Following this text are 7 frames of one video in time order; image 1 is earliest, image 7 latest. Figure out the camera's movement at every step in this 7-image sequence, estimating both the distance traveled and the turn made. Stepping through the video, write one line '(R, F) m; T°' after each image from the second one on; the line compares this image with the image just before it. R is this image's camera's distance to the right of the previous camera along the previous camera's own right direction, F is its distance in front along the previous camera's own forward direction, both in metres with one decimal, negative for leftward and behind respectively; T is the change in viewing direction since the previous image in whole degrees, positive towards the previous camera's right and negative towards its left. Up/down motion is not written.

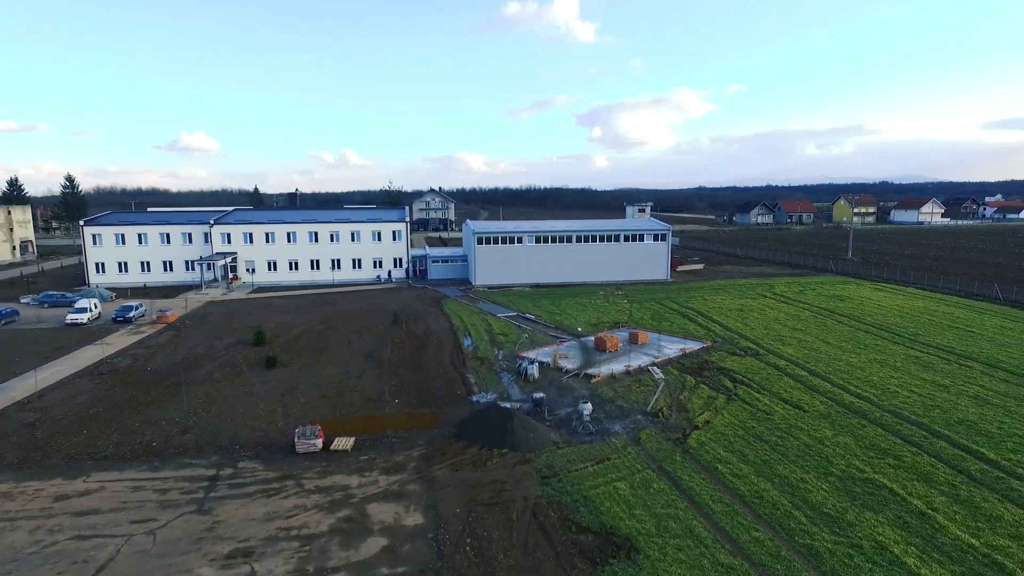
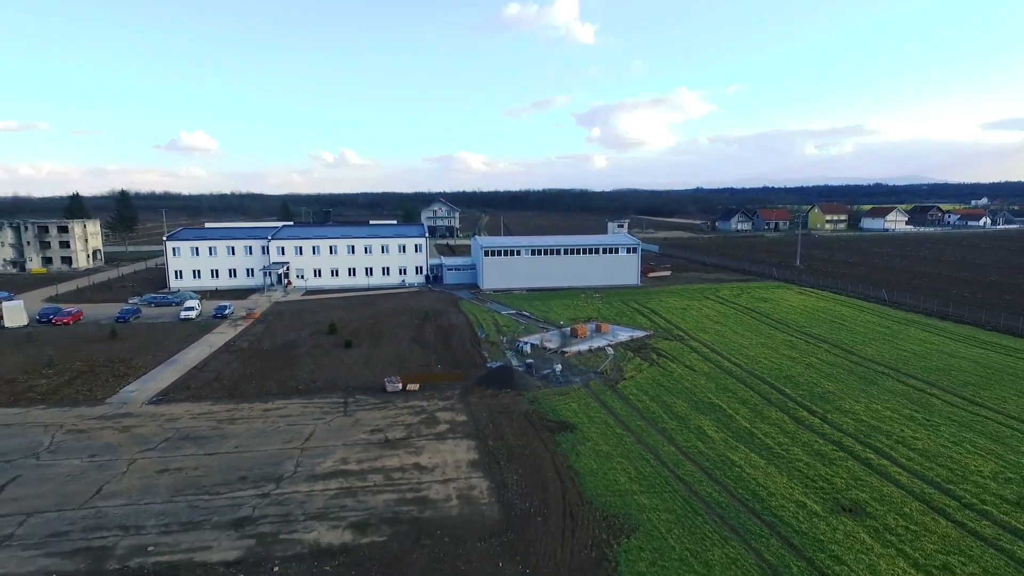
(0.0, -5.8) m; 0°
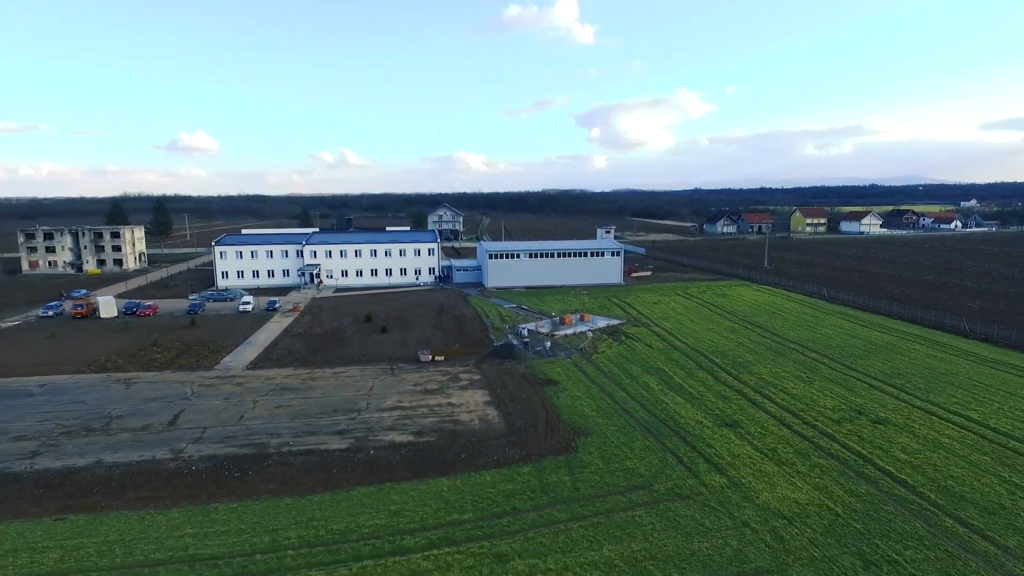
(0.0, -4.8) m; 0°
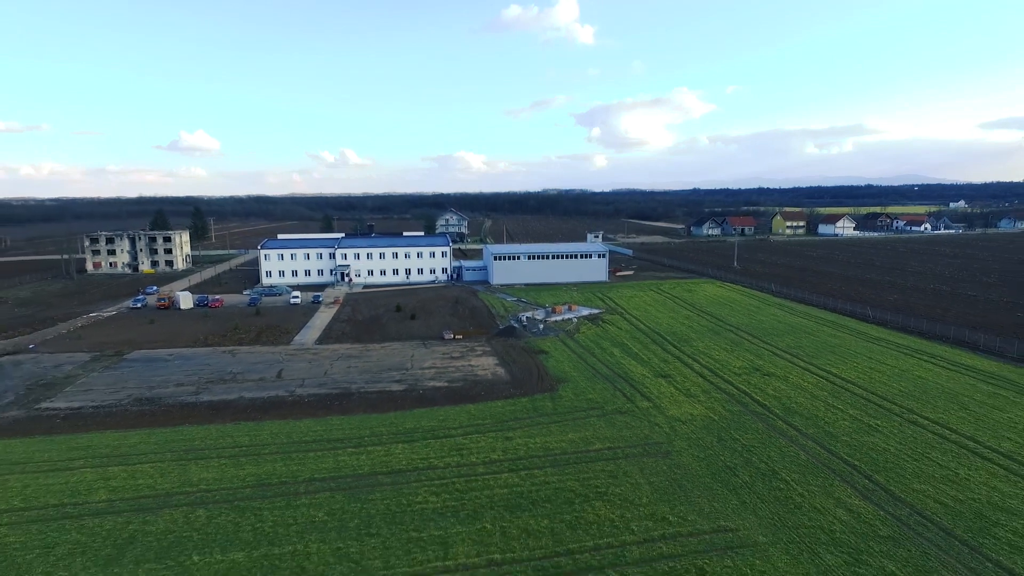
(0.0, -6.1) m; 0°
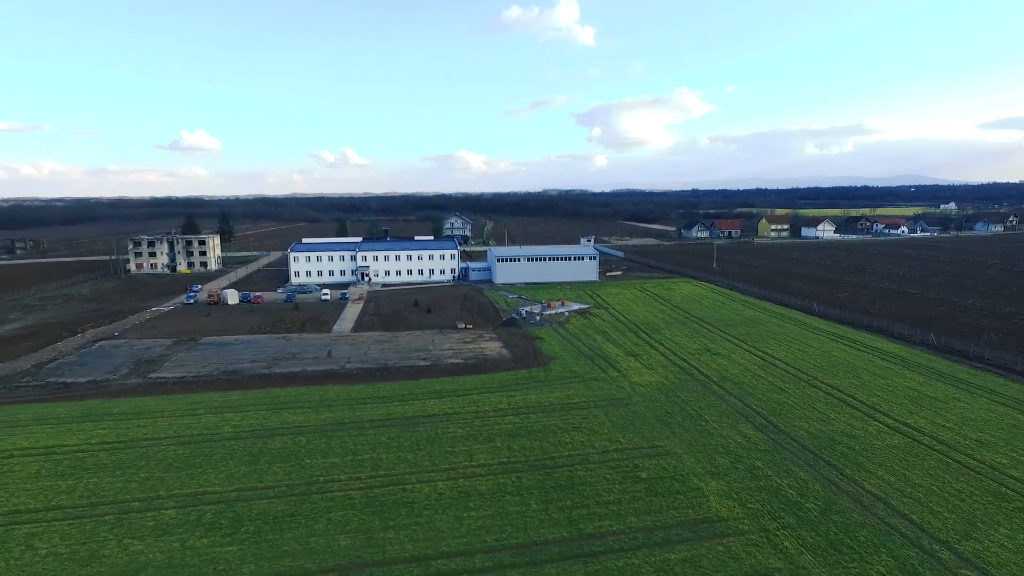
(-0.1, -5.2) m; 0°
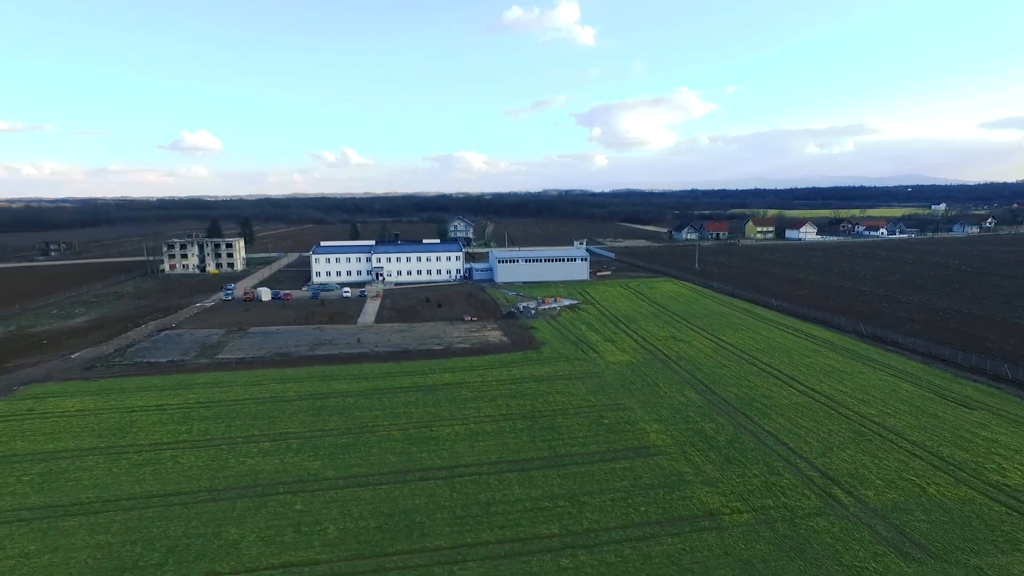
(+0.1, -5.1) m; 0°
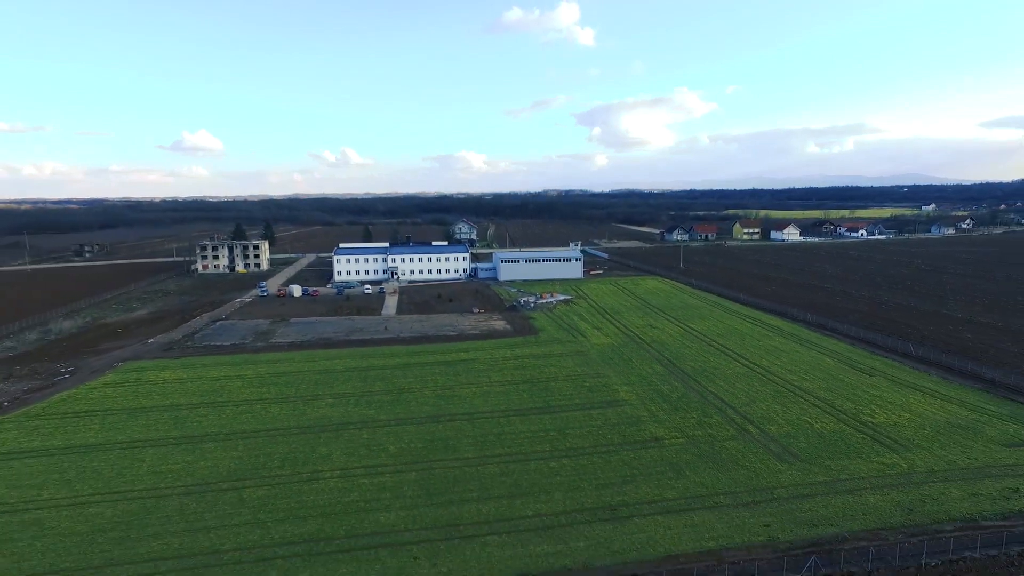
(-0.1, -5.7) m; 0°
